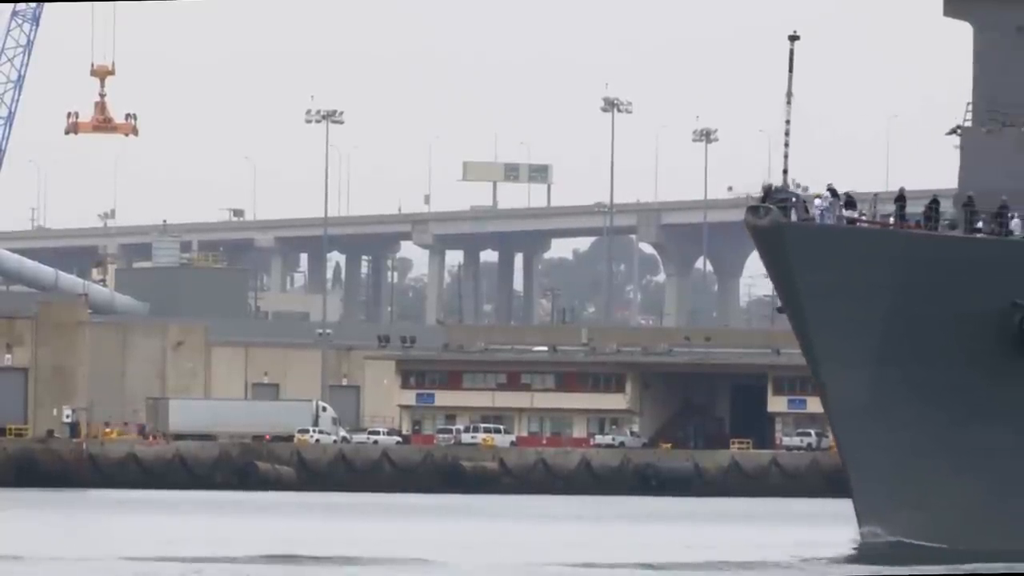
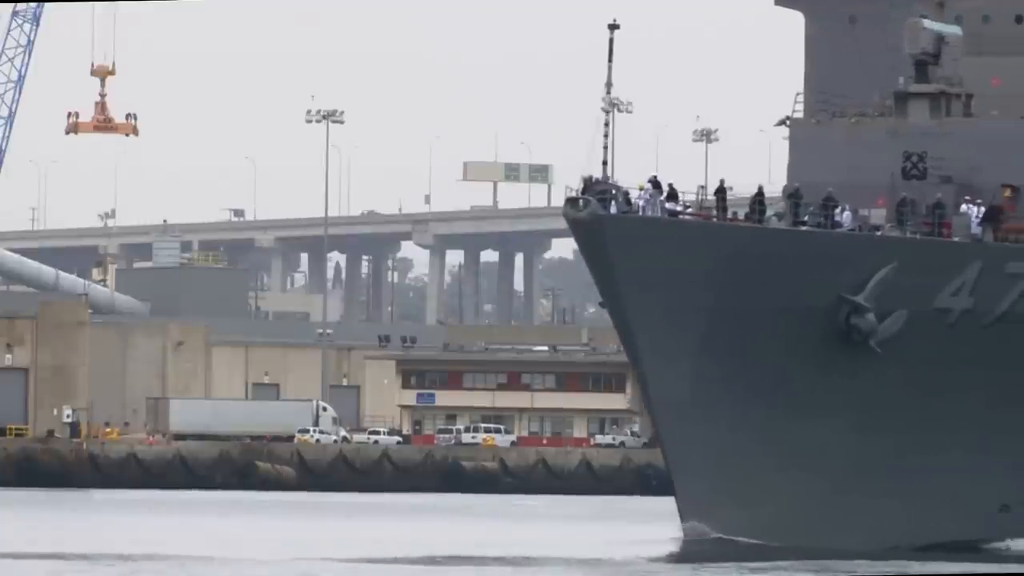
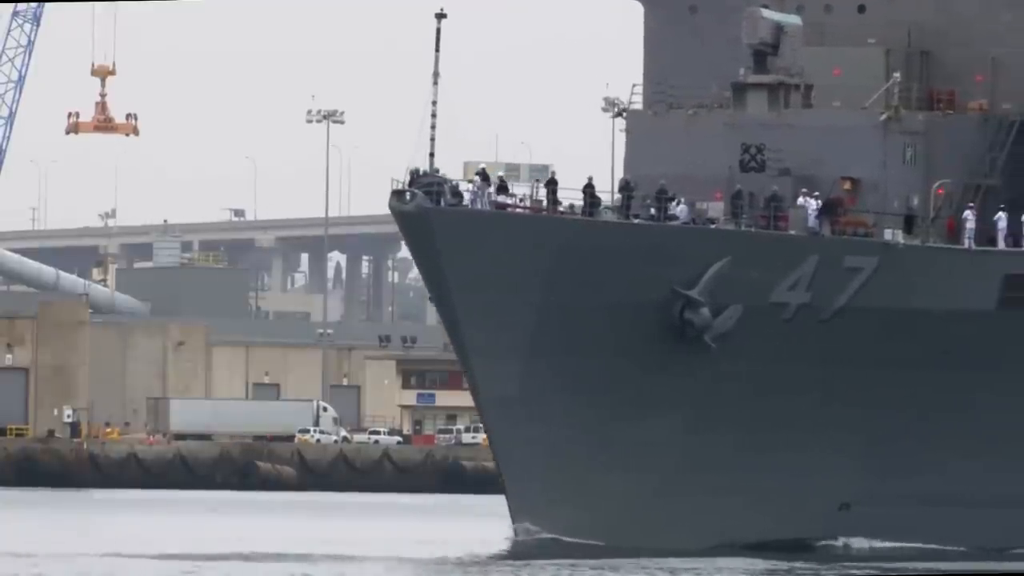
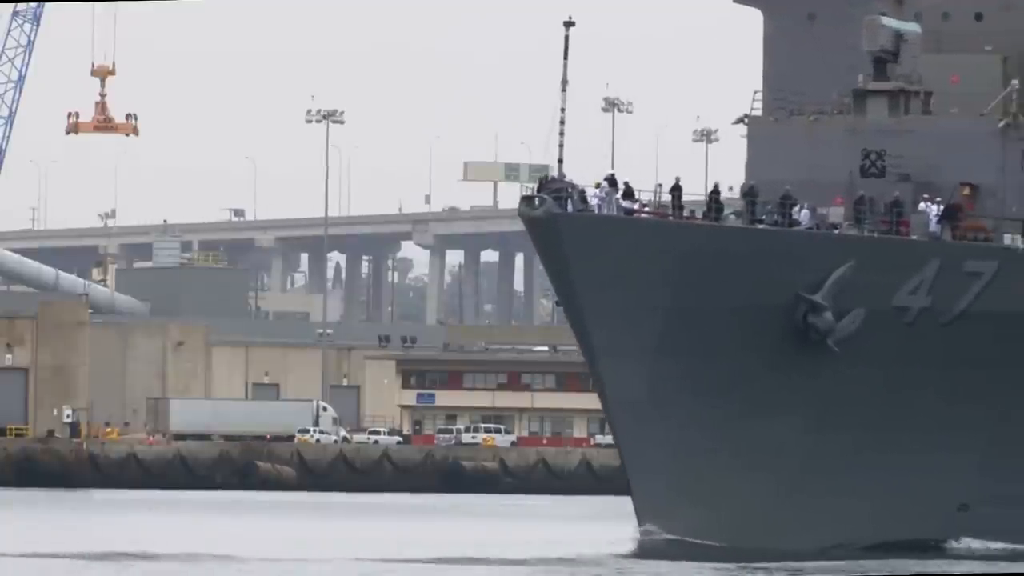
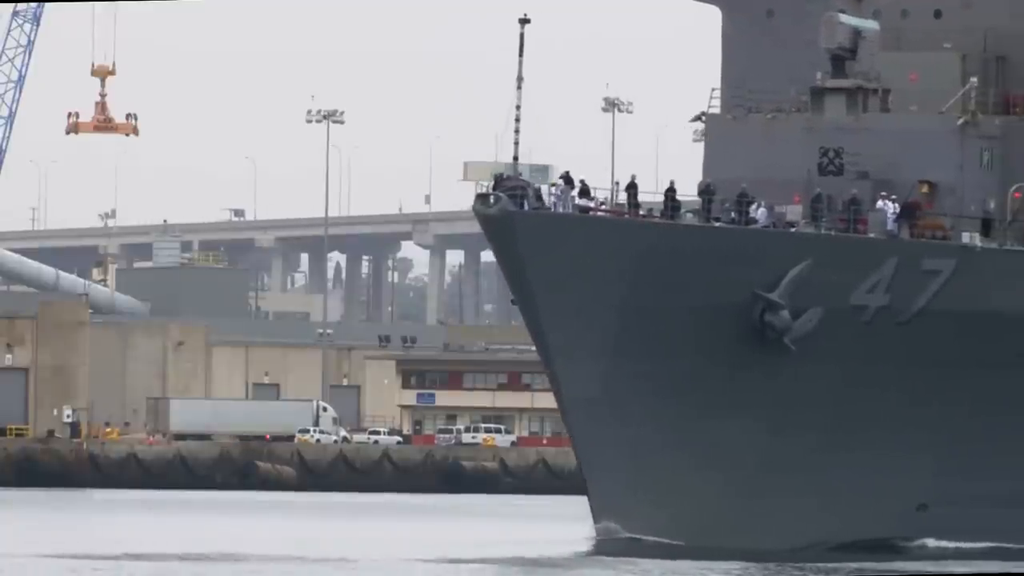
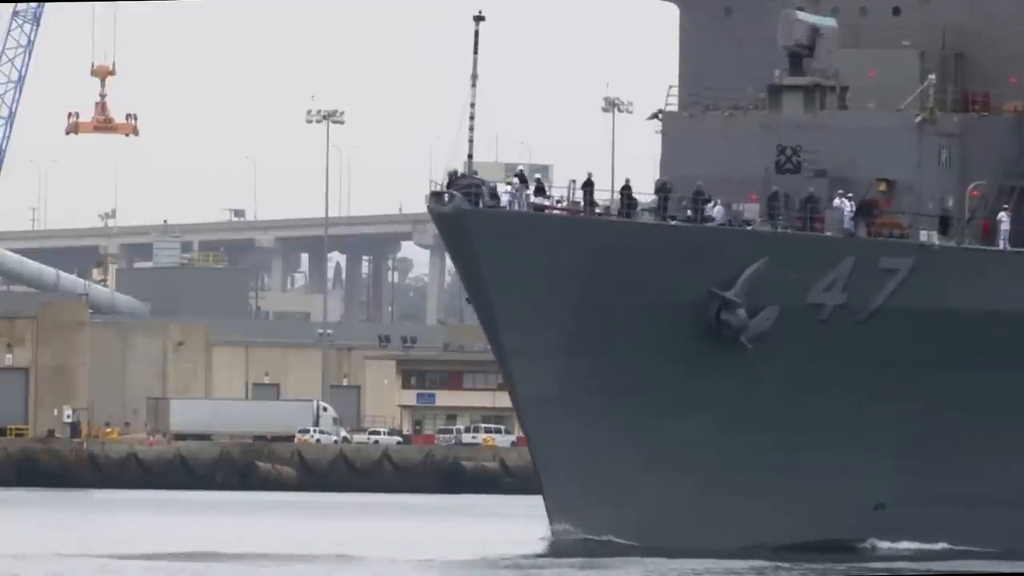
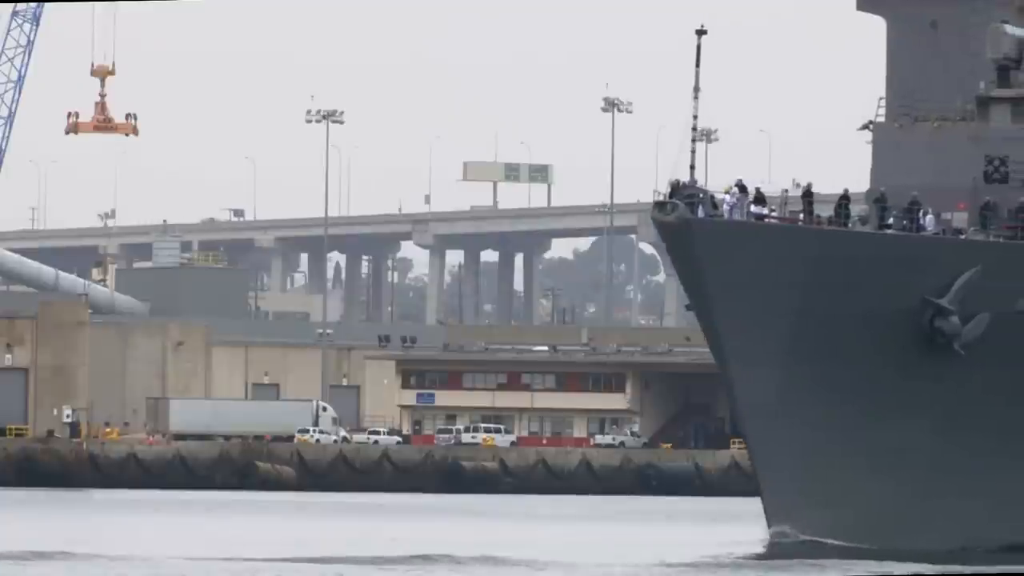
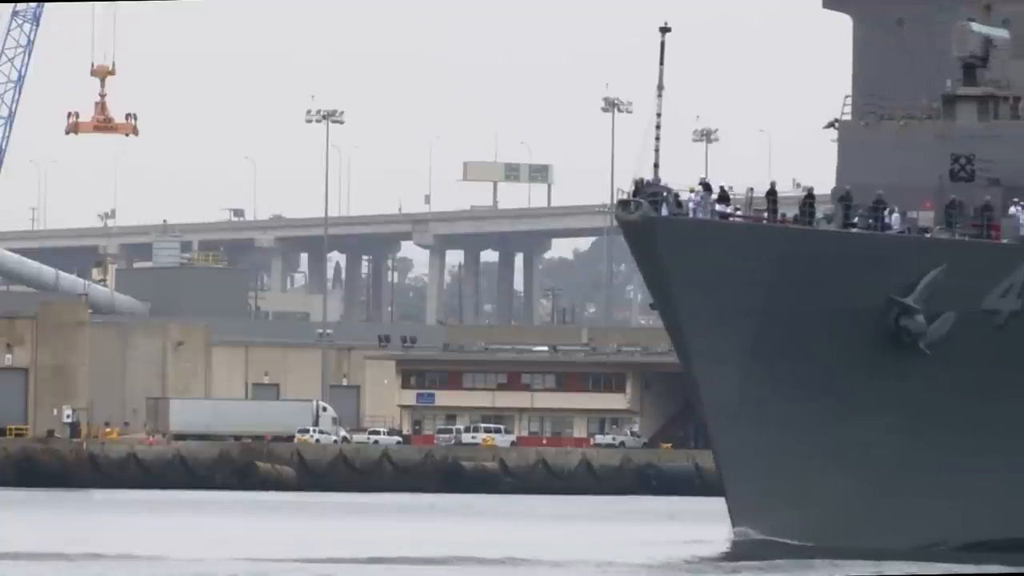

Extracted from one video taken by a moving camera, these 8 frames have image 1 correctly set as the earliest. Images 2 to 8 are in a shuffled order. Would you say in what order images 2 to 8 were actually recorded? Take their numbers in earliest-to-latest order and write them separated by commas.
7, 8, 2, 4, 5, 6, 3
